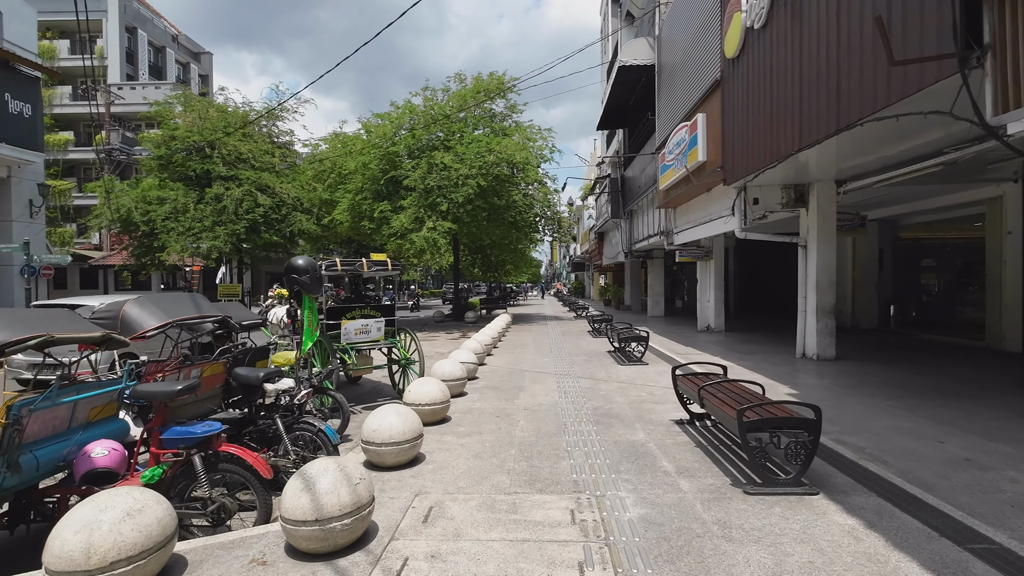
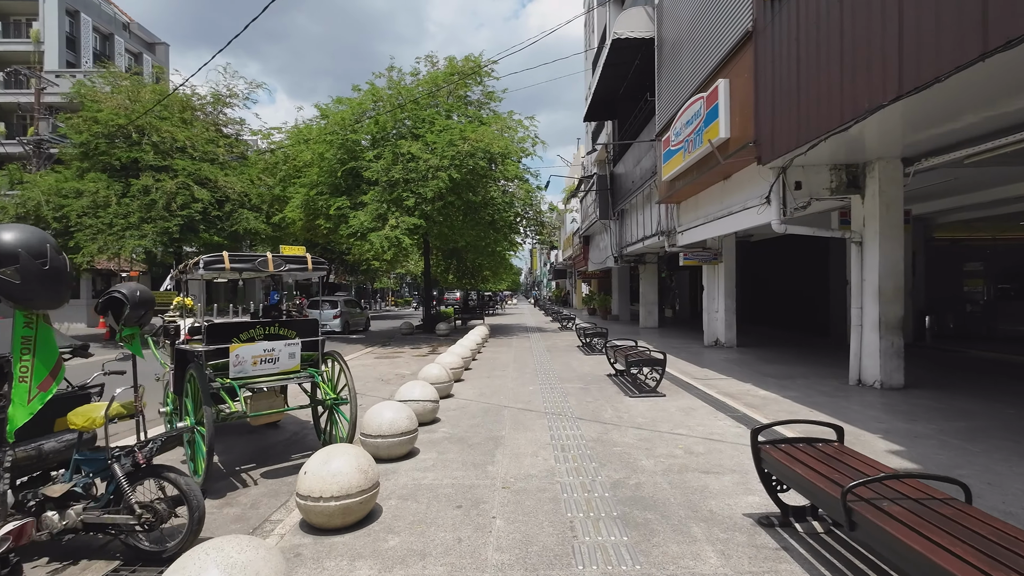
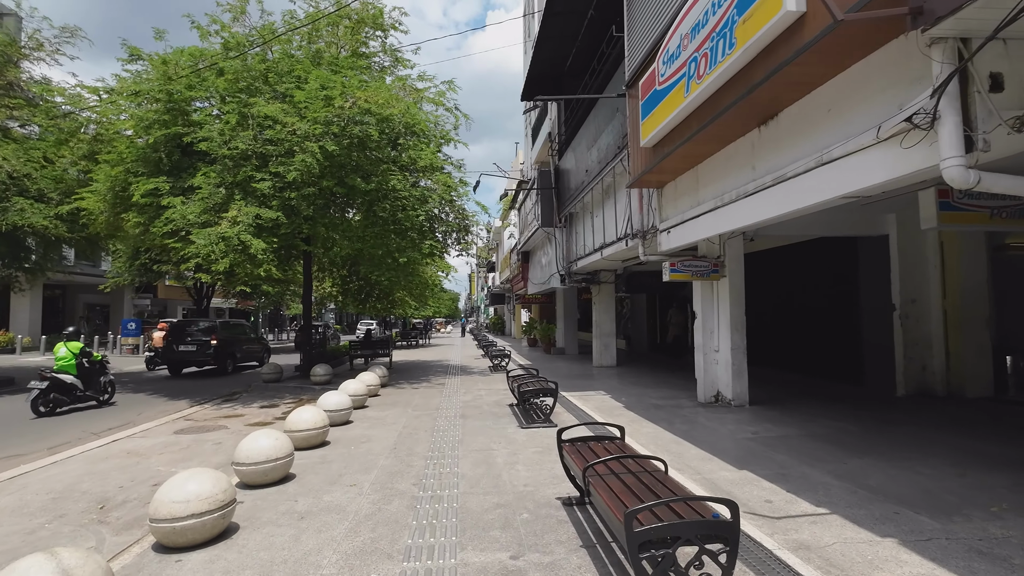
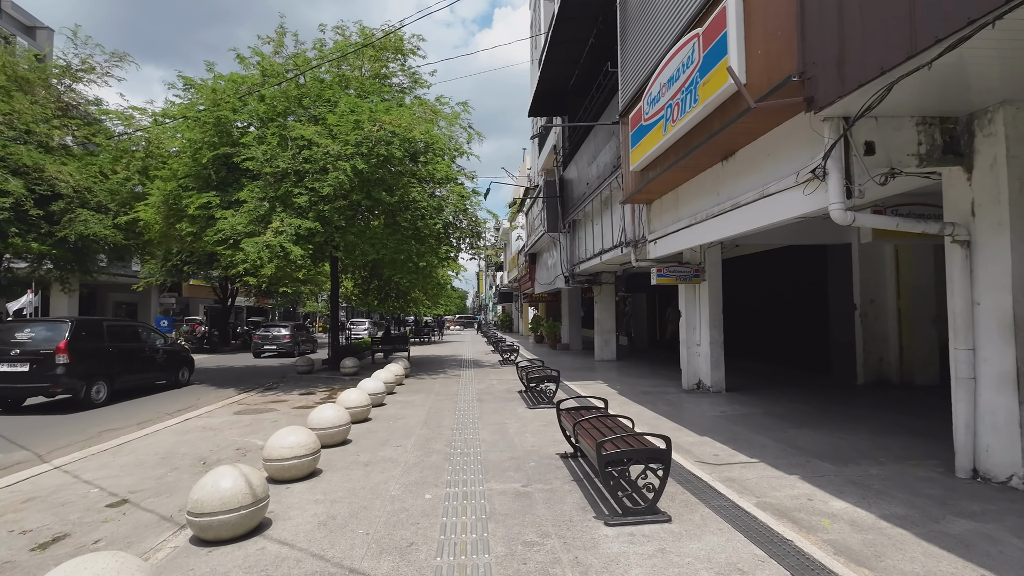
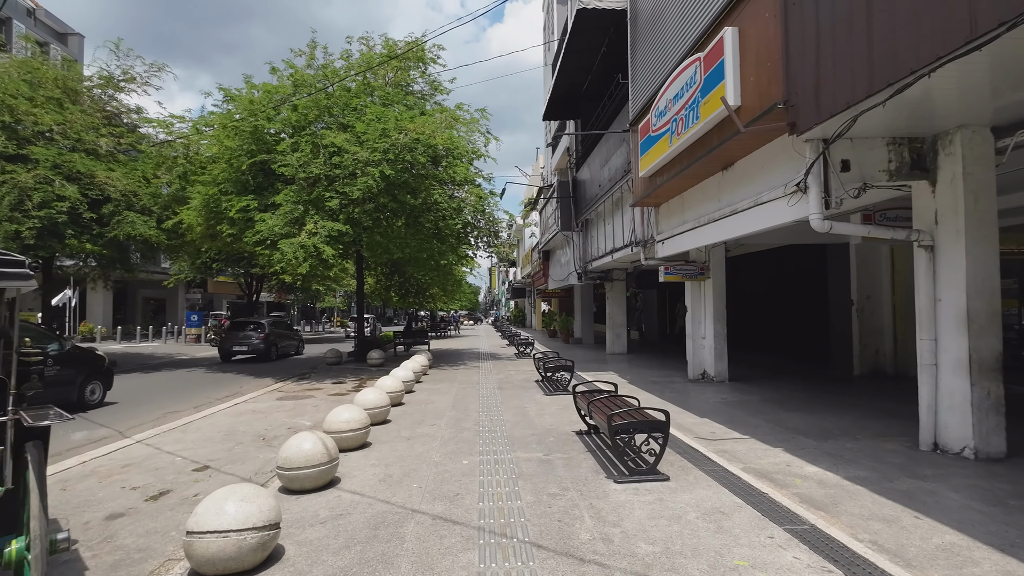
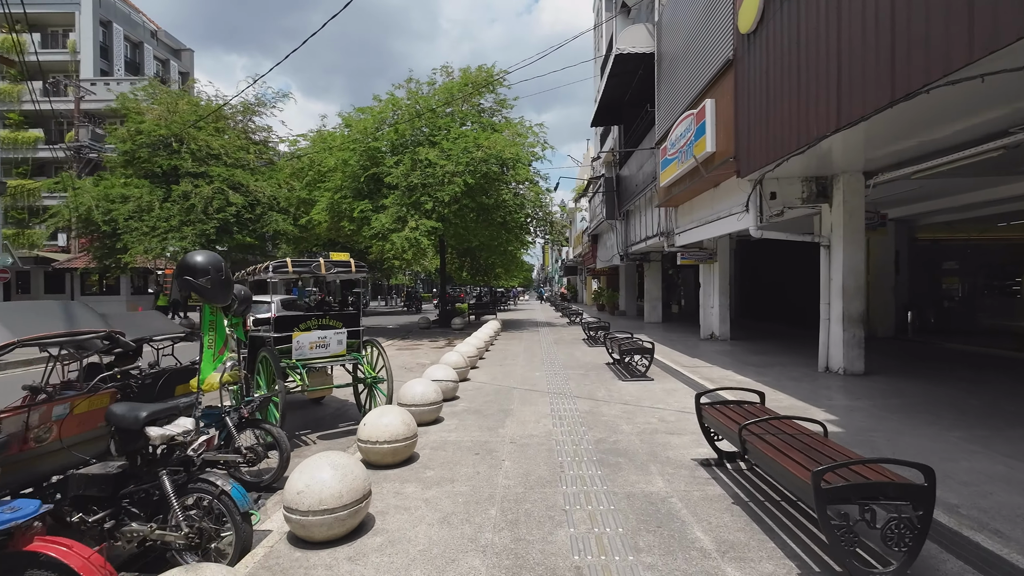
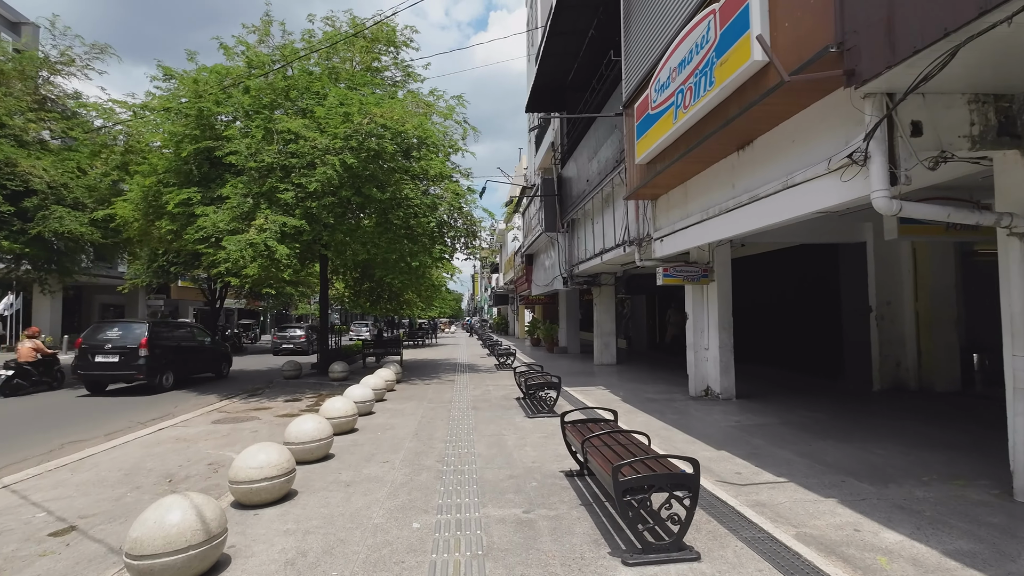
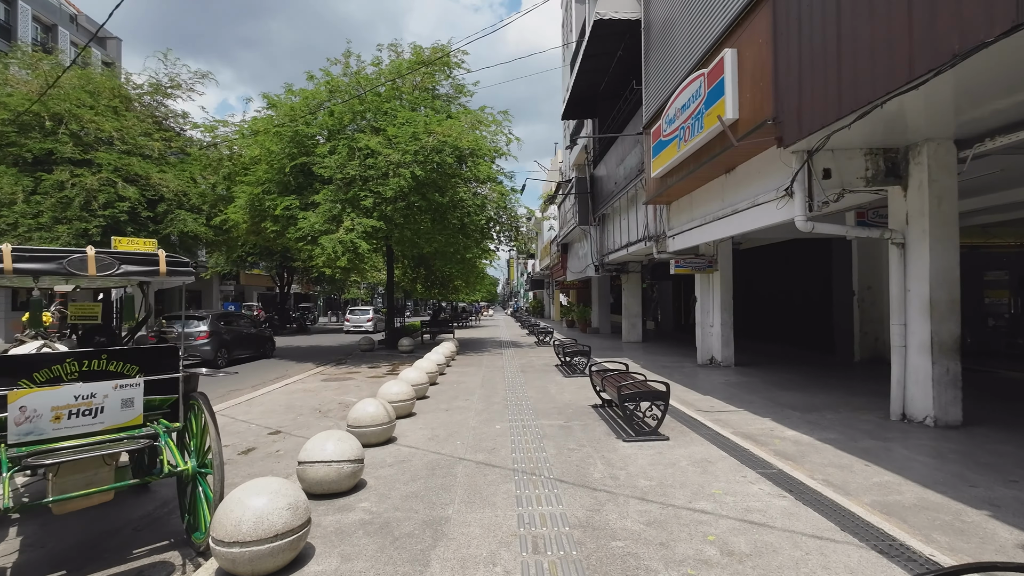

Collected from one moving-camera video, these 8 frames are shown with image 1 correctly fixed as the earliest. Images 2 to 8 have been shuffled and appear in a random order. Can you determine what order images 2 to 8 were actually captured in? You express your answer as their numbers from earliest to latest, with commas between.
6, 2, 8, 5, 4, 7, 3
